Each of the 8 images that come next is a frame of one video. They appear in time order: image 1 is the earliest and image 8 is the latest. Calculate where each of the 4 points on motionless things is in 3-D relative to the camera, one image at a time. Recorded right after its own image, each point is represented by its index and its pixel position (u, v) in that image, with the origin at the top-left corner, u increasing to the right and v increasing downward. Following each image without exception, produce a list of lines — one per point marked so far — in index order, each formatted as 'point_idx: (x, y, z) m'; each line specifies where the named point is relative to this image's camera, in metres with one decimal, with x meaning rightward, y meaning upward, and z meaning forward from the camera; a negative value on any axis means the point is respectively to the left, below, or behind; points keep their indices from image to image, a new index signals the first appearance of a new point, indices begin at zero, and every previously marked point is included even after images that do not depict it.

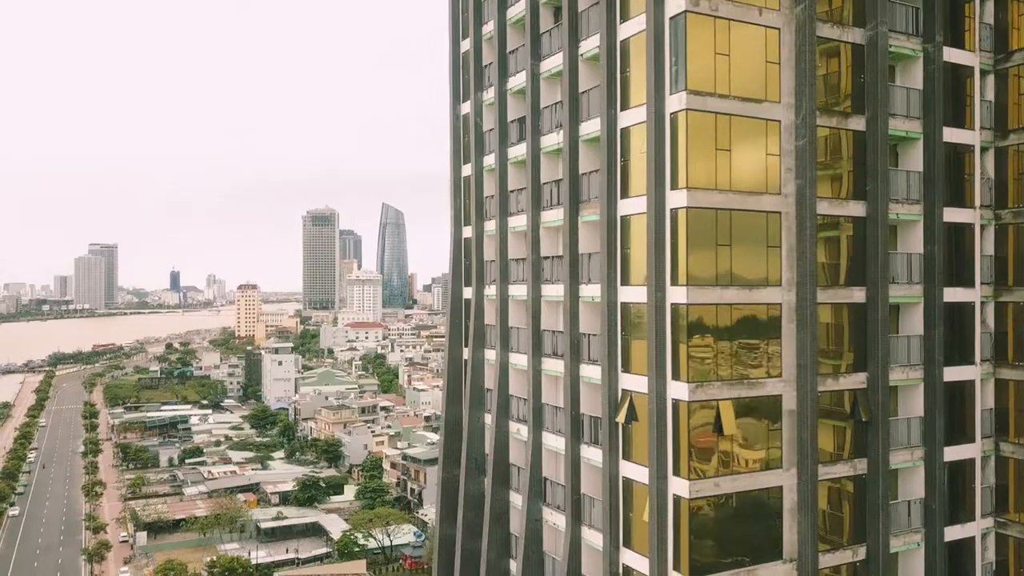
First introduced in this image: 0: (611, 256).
0: (+1.6, +0.5, +13.5) m
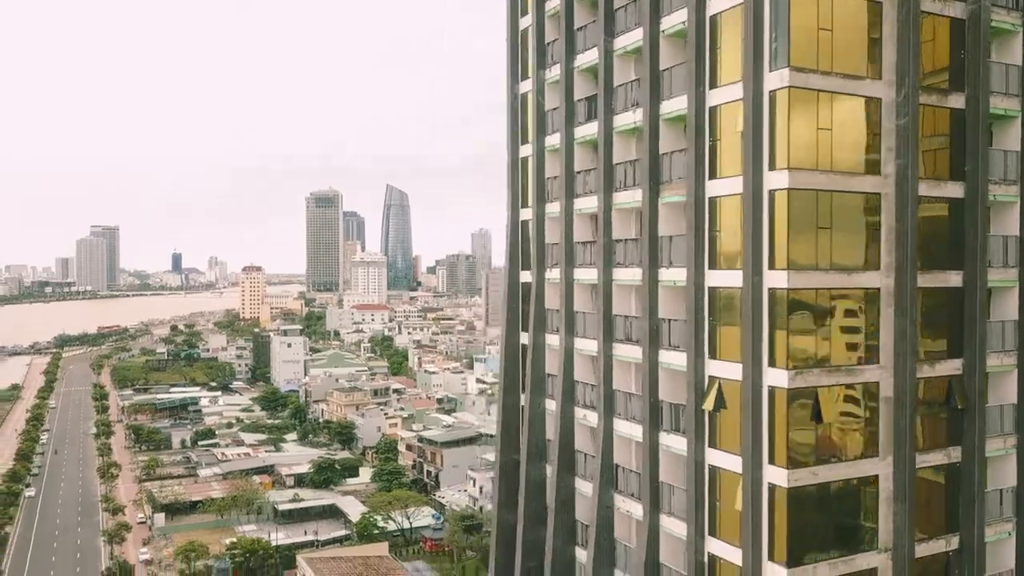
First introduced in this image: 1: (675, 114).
0: (+2.9, +0.8, +13.1) m
1: (+2.7, +2.9, +13.8) m
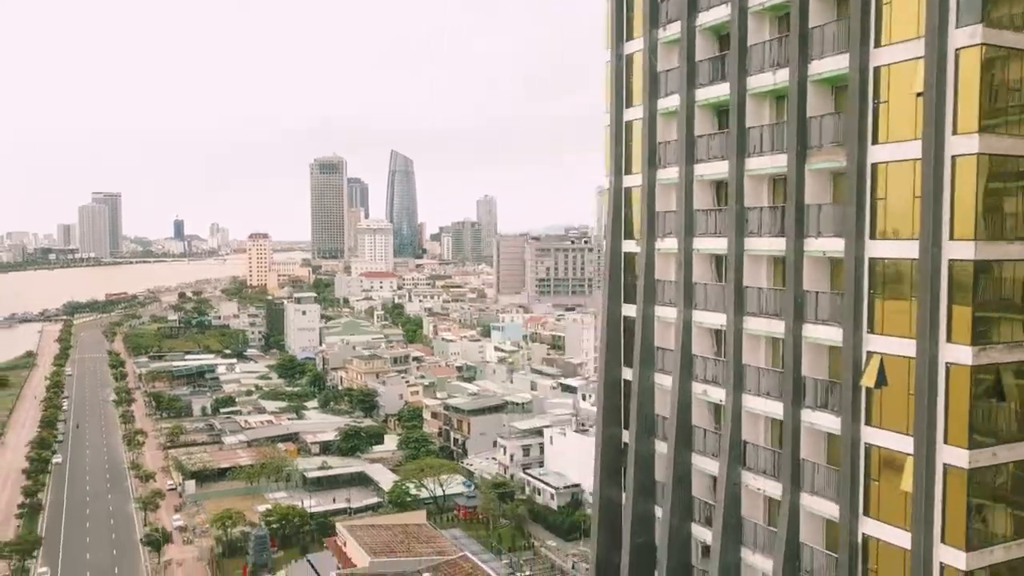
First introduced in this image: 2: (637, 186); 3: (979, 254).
0: (+5.2, +1.2, +12.4) m
1: (+4.9, +3.3, +13.0) m
2: (+2.8, +2.2, +17.9) m
3: (+6.1, +0.4, +11.0) m
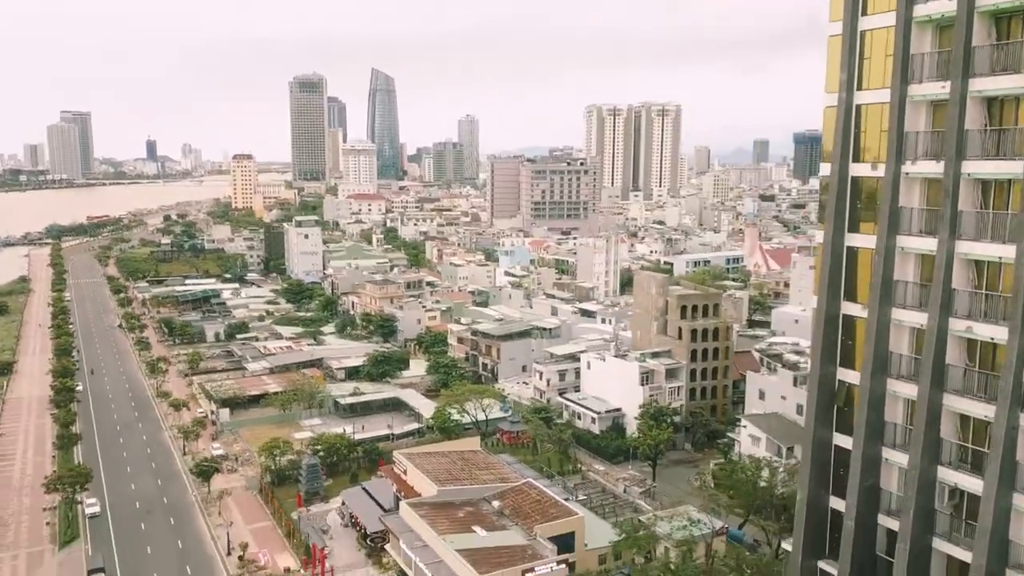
0: (+9.6, +2.1, +11.0) m
1: (+9.4, +4.3, +11.4) m
2: (+7.1, +3.6, +16.3) m
3: (+10.6, +1.2, +9.7) m
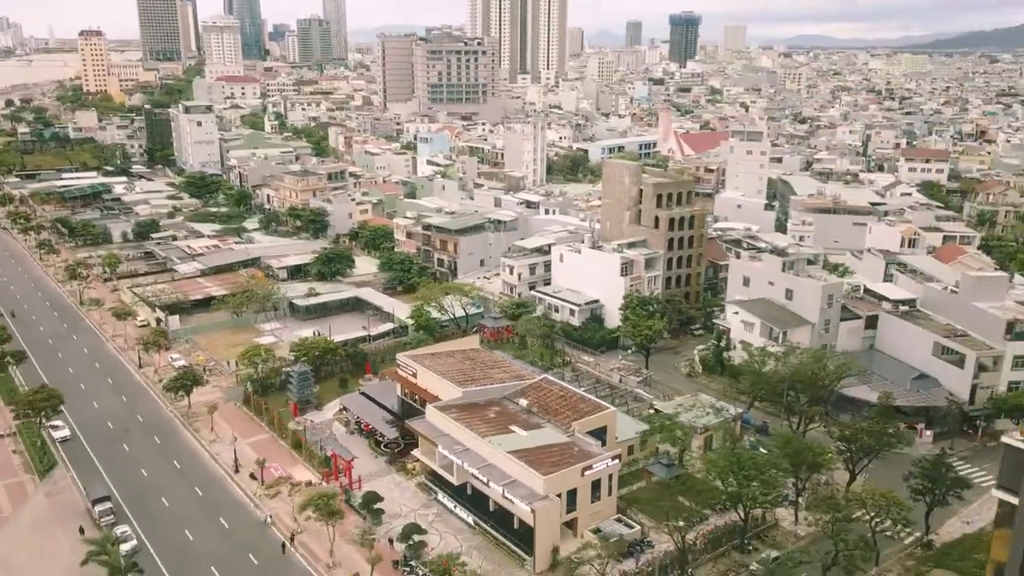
0: (+15.7, +3.5, +10.6) m
1: (+15.4, +5.7, +10.6) m
2: (+12.4, +5.6, +15.2) m
3: (+17.0, +2.5, +9.5) m
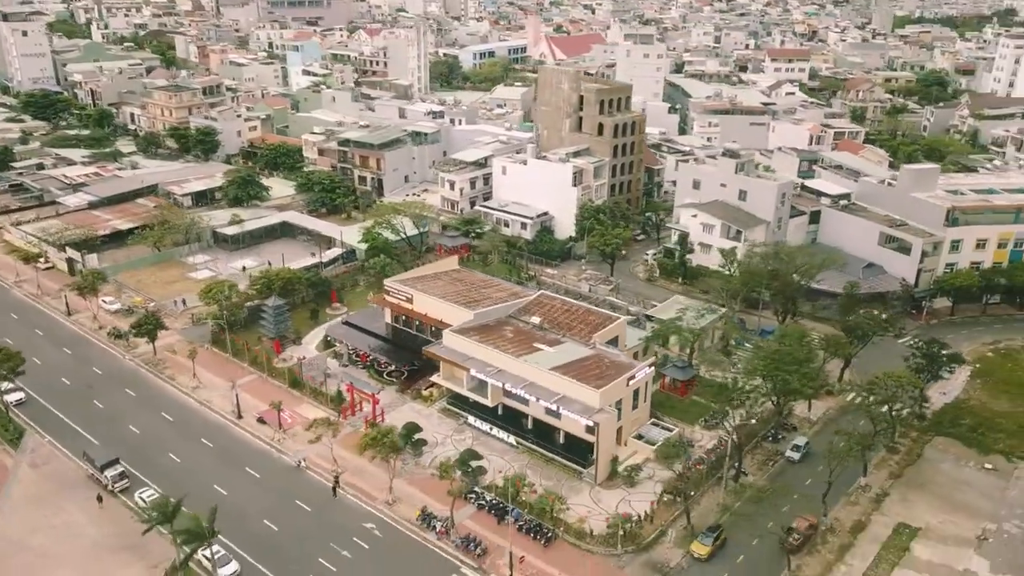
0: (+21.9, +5.6, +13.1) m
1: (+21.5, +7.8, +12.8) m
2: (+17.6, +7.9, +16.7) m
3: (+23.4, +4.6, +12.5) m
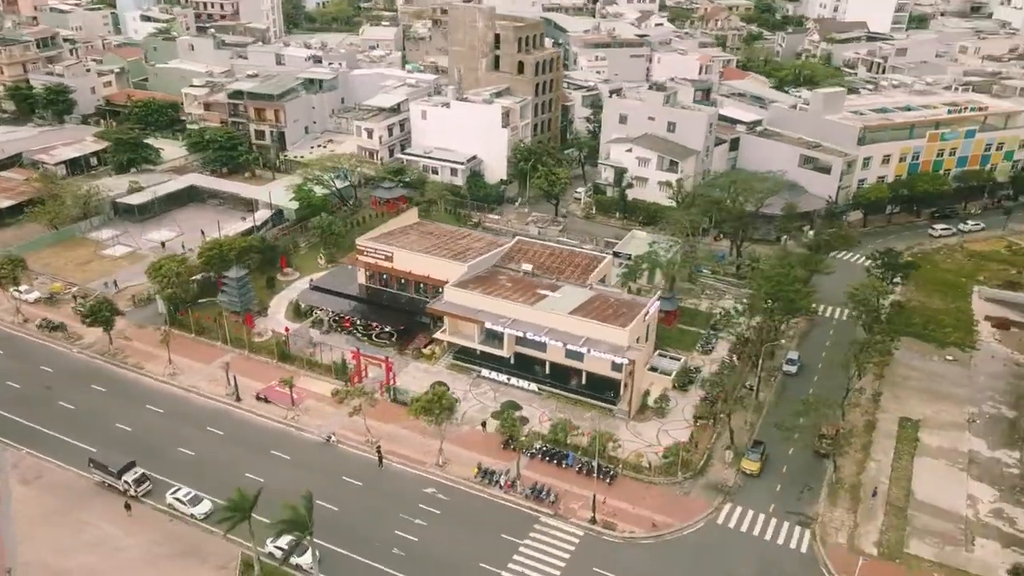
0: (+26.4, +8.6, +17.4) m
1: (+25.8, +10.6, +16.9) m
2: (+21.2, +10.6, +19.8) m
3: (+28.0, +7.7, +17.2) m
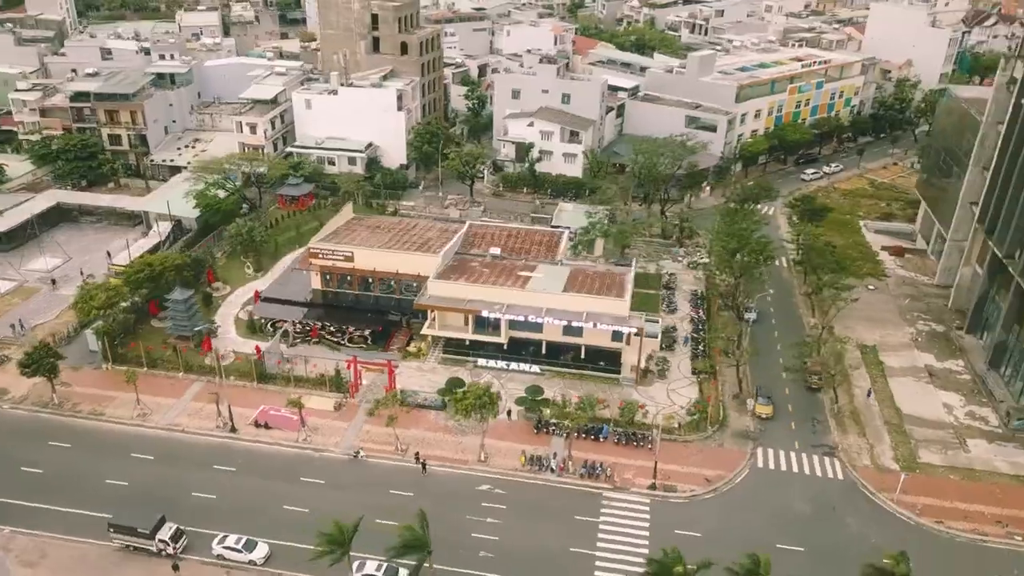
0: (+28.9, +12.2, +23.8) m
1: (+28.2, +14.2, +23.1) m
2: (+23.1, +13.6, +24.8) m
3: (+30.6, +11.5, +24.0) m
